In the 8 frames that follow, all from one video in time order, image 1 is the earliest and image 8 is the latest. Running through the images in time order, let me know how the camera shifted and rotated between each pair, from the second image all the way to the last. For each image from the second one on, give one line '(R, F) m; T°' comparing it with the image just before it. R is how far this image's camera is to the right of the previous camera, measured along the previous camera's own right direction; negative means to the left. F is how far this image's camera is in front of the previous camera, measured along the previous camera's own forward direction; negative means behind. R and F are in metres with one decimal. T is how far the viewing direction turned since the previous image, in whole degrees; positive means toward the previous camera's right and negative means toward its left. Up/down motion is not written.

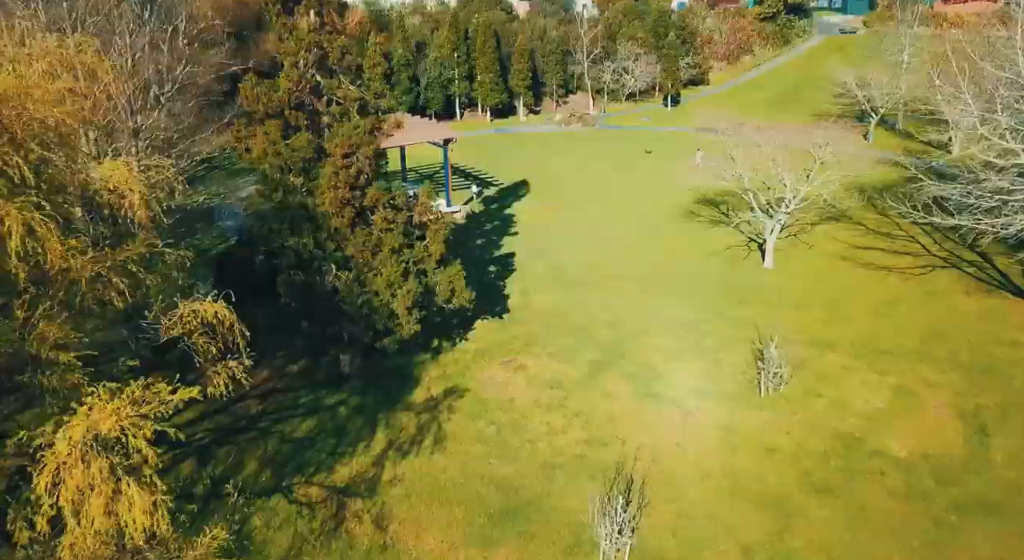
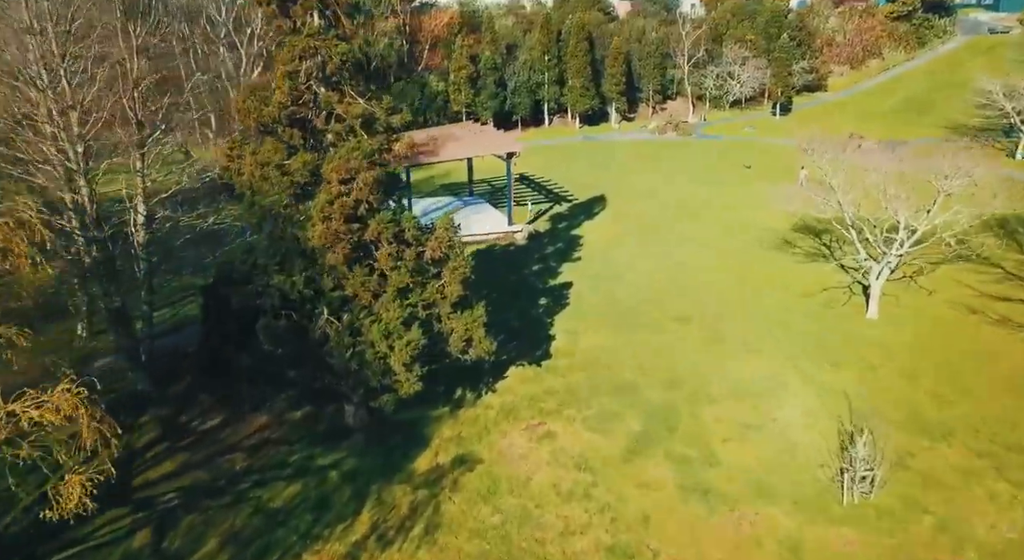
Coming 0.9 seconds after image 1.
(+1.2, +2.4) m; -8°
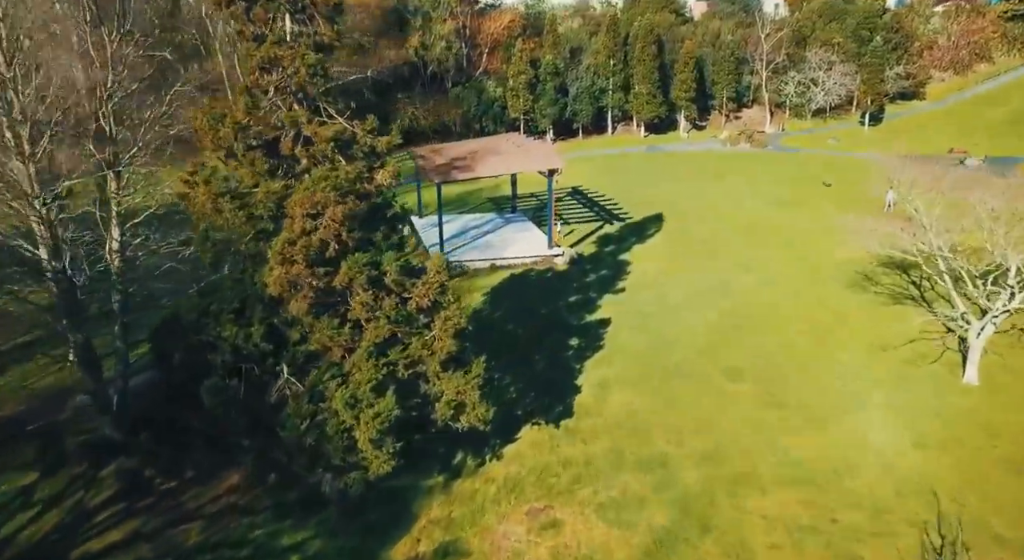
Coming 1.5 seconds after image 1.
(+1.0, +2.1) m; -6°
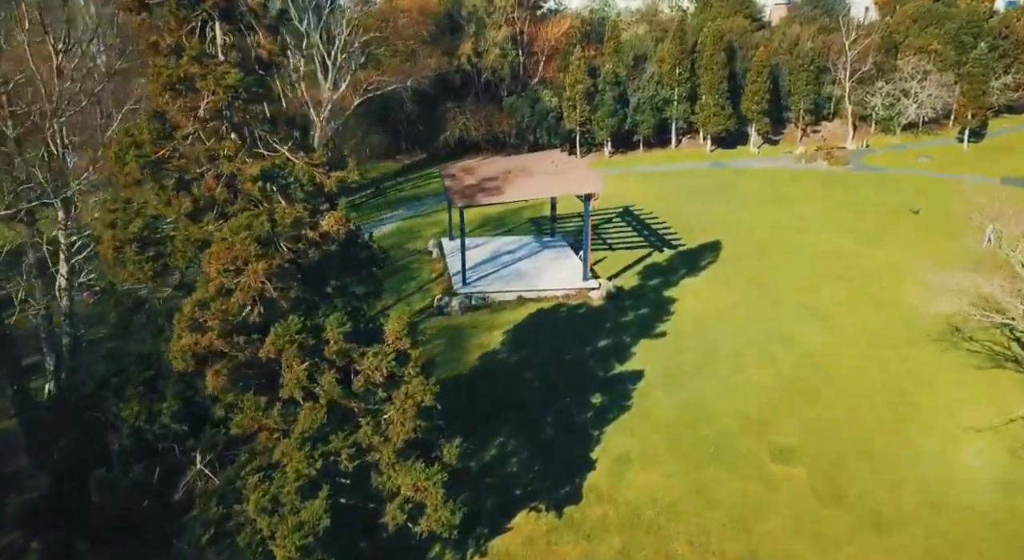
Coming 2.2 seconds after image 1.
(+1.1, +2.1) m; -6°
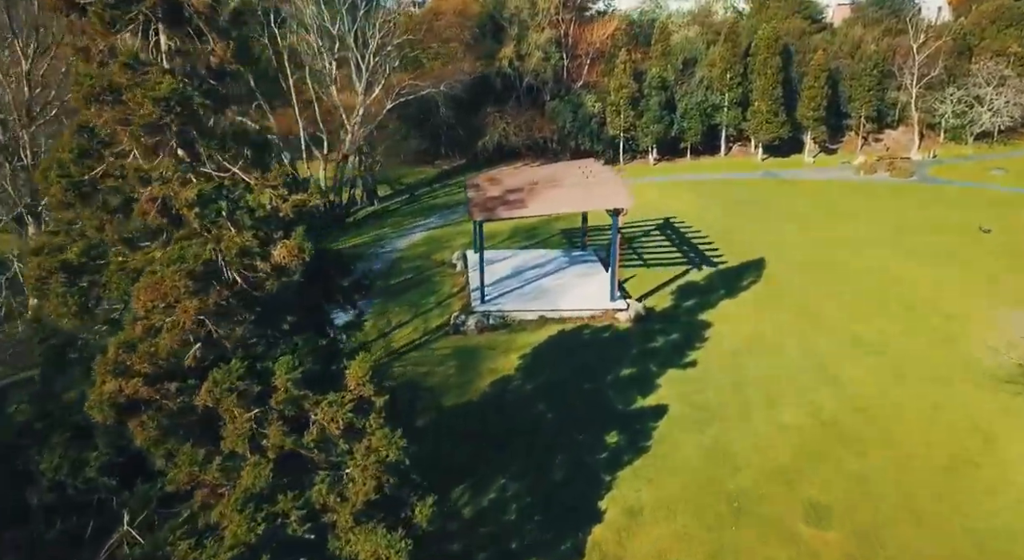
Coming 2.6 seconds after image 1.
(+0.7, +1.1) m; -4°
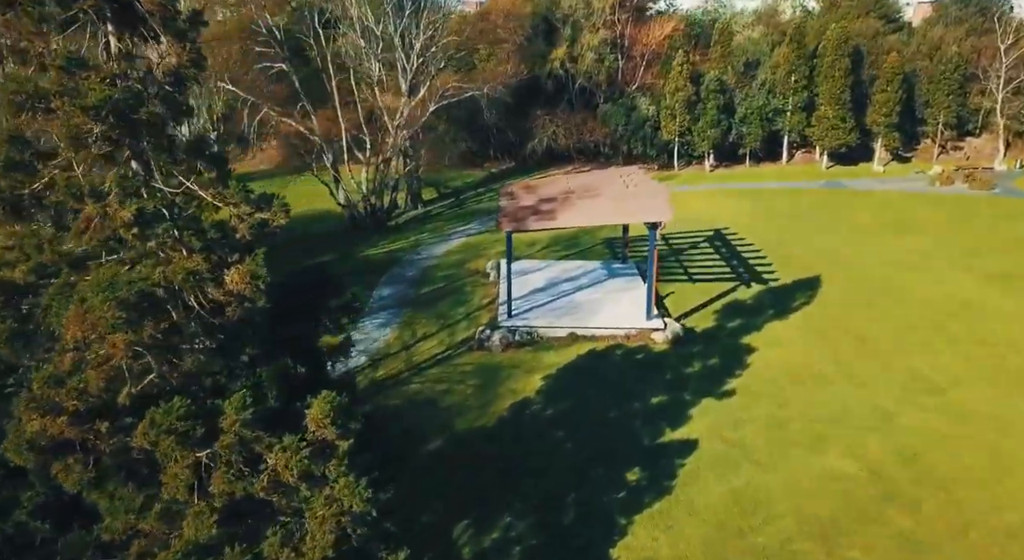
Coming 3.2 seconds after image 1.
(+0.7, +0.9) m; -5°
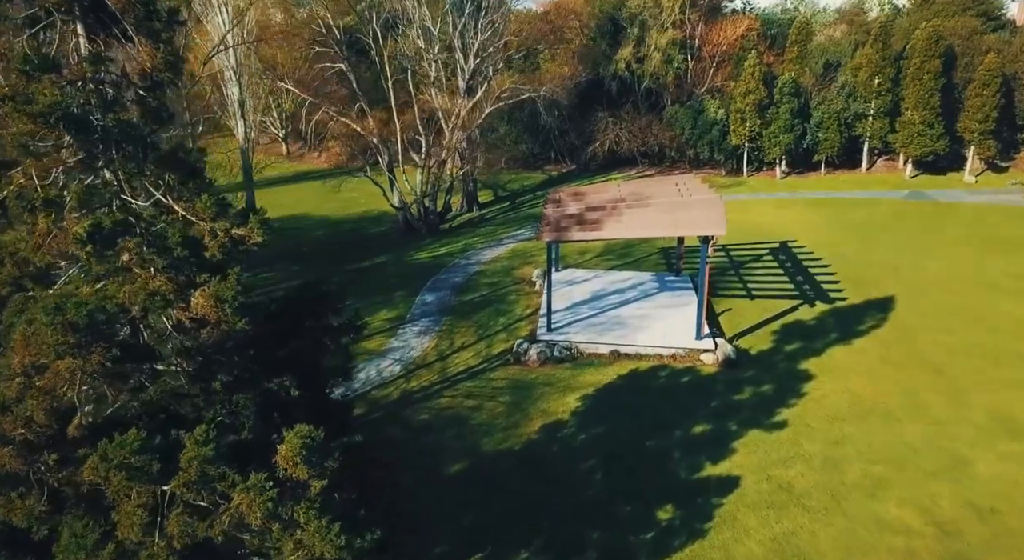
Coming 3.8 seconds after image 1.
(+0.6, +0.8) m; -6°
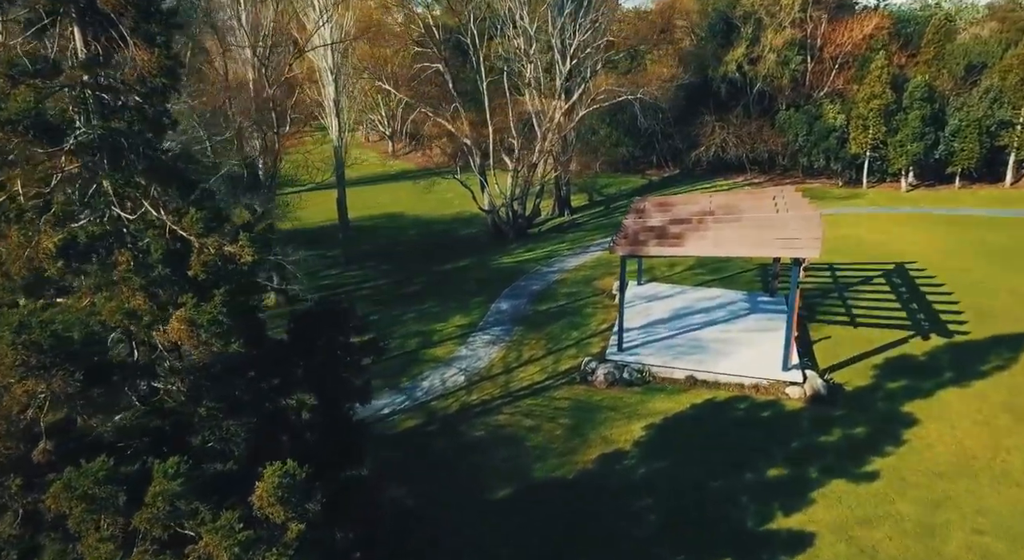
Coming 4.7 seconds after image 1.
(+0.8, +0.8) m; -9°
